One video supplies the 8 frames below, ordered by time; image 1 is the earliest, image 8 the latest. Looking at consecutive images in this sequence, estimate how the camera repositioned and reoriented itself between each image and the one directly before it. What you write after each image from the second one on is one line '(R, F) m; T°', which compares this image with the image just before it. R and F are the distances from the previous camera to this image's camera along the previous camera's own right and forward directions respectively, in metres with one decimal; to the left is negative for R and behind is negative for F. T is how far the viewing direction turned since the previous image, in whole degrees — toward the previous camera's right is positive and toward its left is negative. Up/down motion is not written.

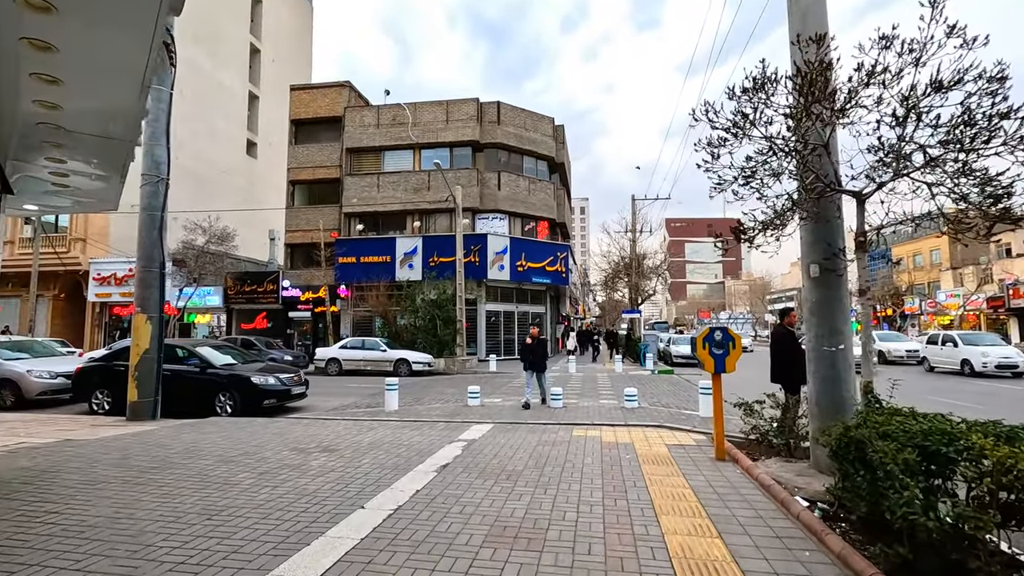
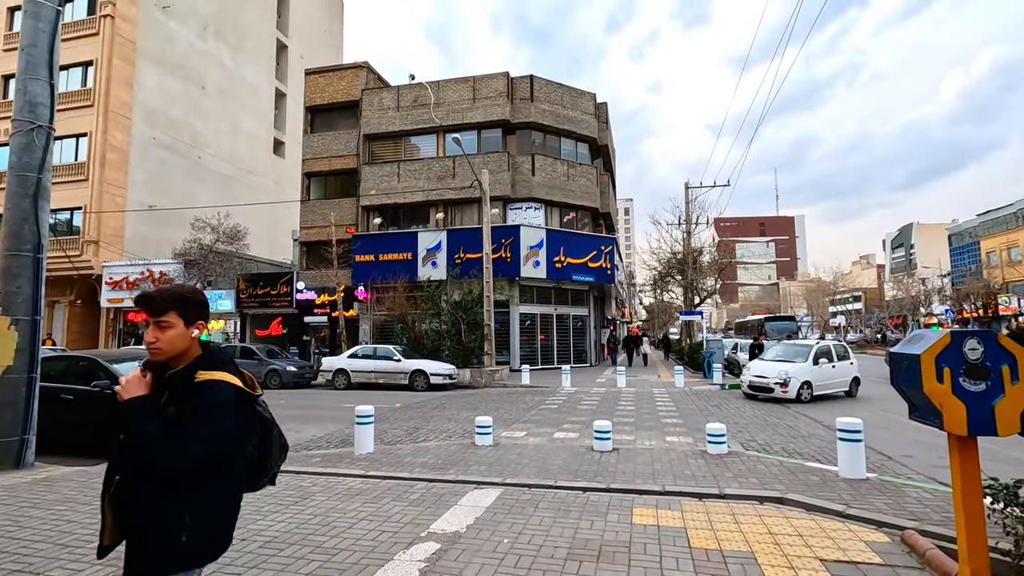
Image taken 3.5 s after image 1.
(+0.3, +3.5) m; -5°
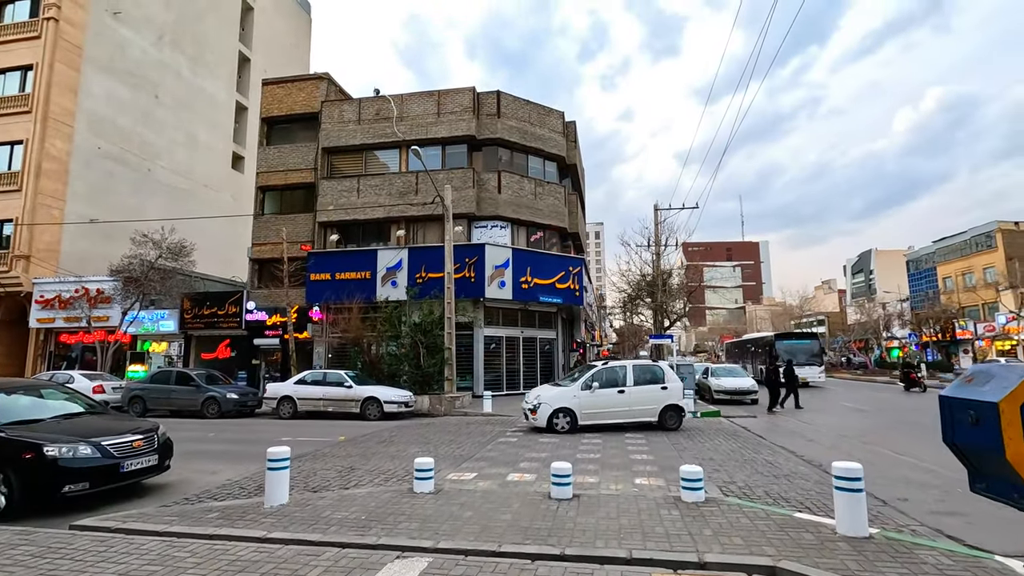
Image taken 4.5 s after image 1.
(+0.3, +1.1) m; +3°
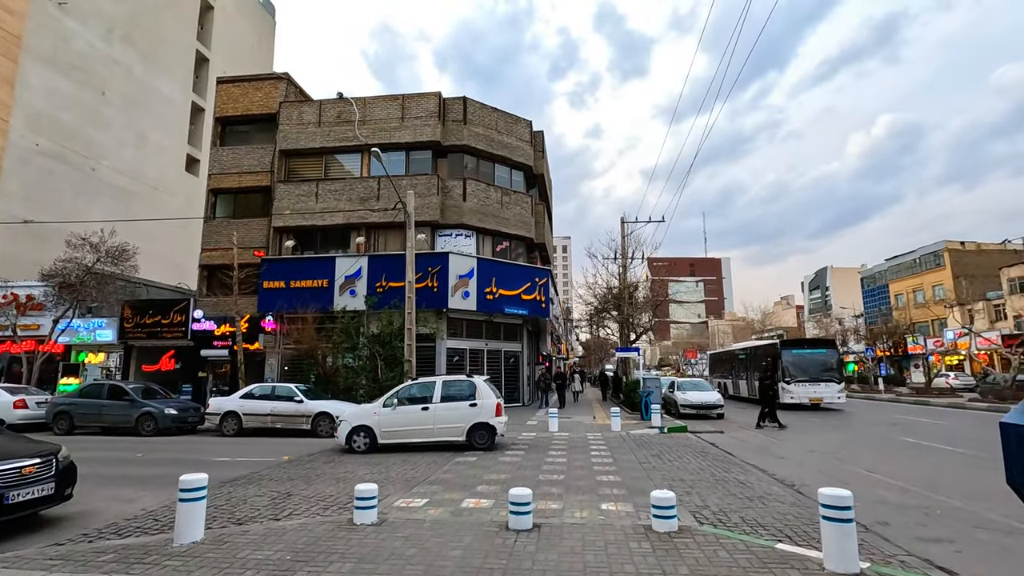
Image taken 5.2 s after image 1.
(+0.1, +0.7) m; +3°
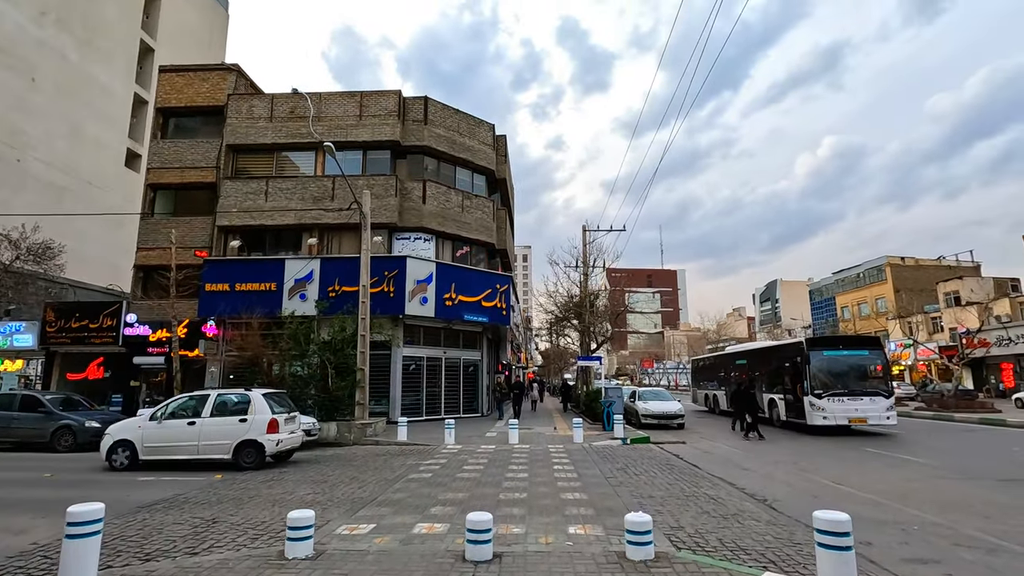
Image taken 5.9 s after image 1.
(0.0, +0.7) m; +4°
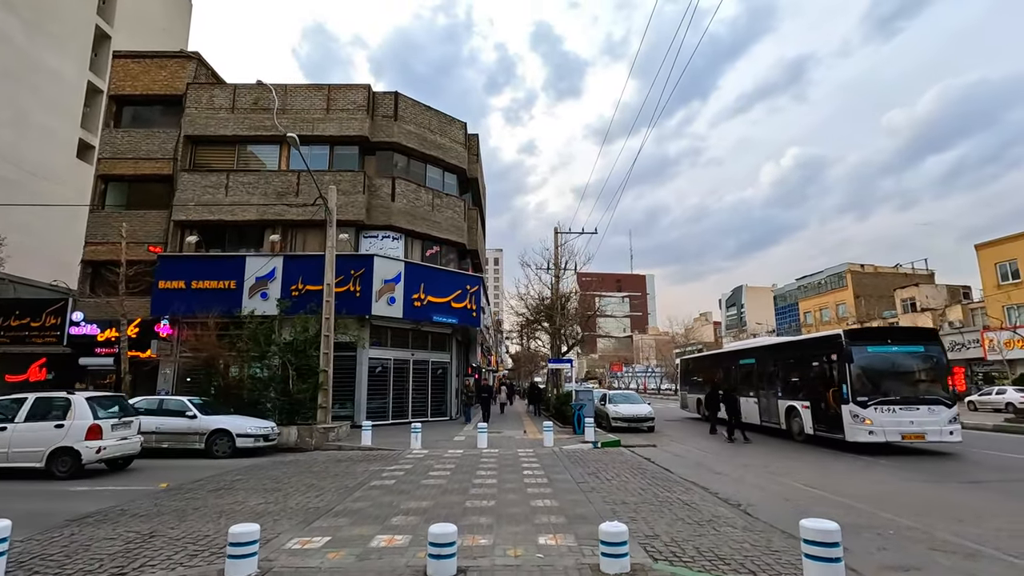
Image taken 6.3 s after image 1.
(0.0, +0.4) m; +3°
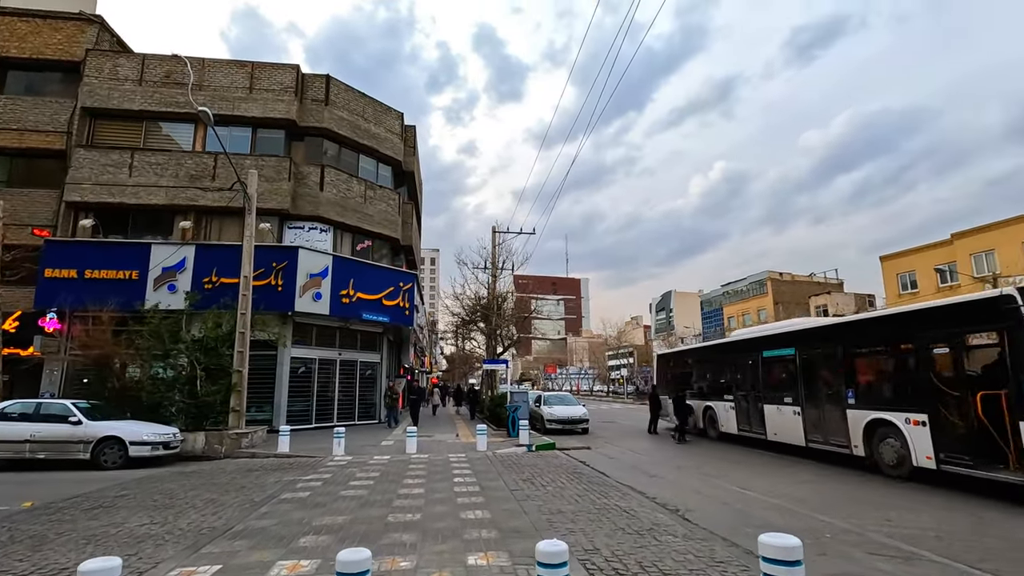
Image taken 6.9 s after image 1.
(+0.1, +0.6) m; +7°
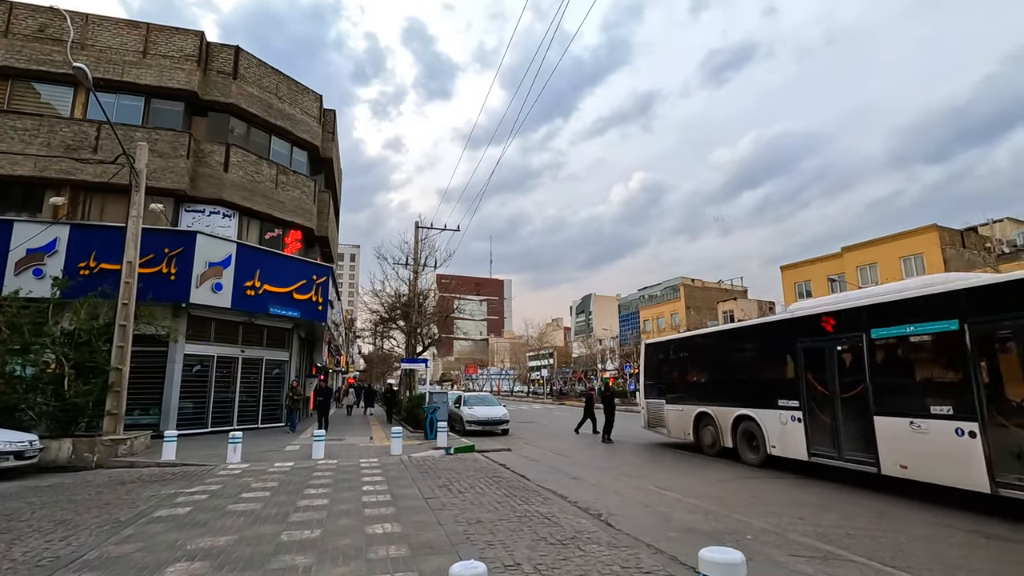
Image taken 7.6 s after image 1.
(0.0, +0.6) m; +8°
